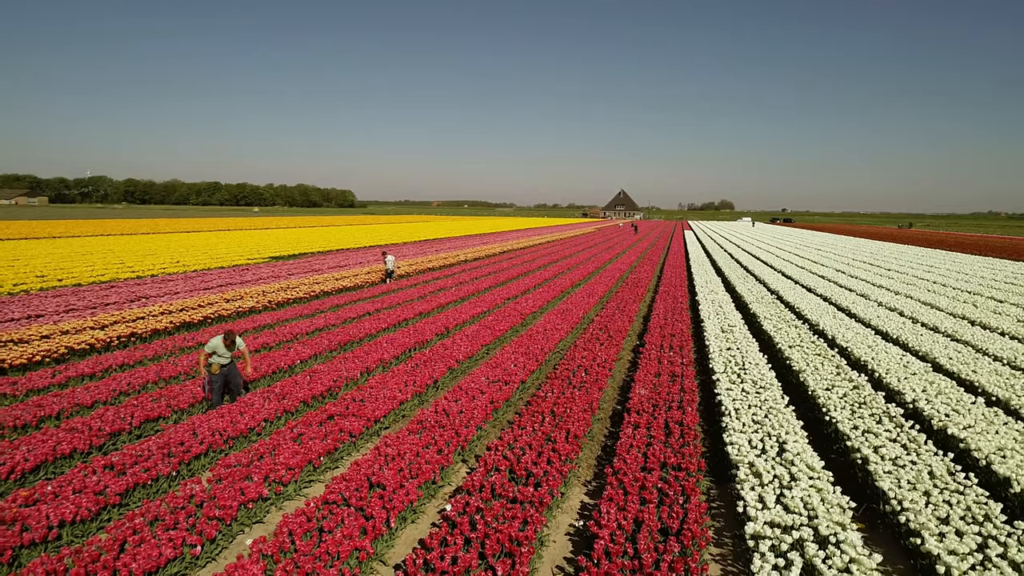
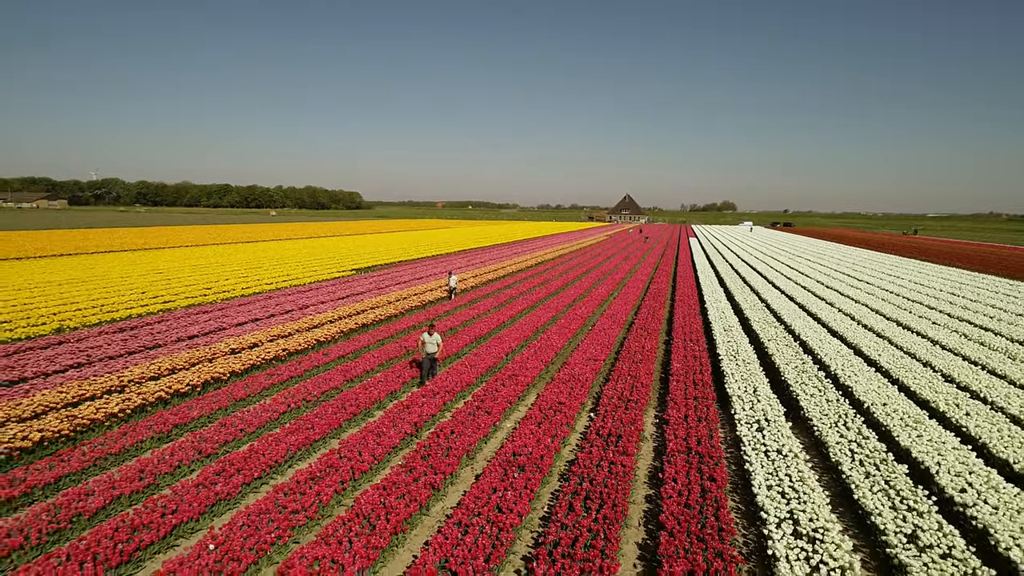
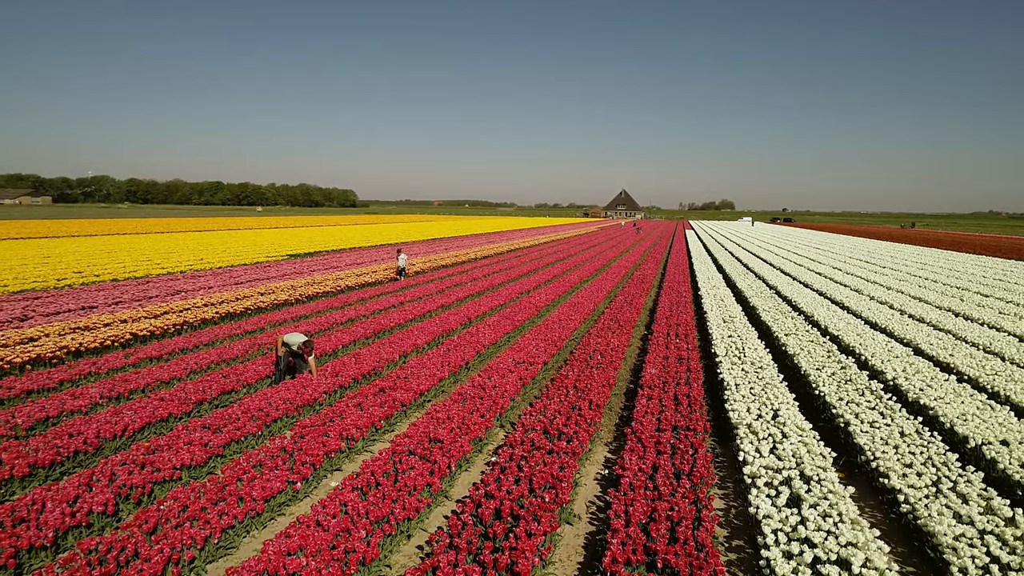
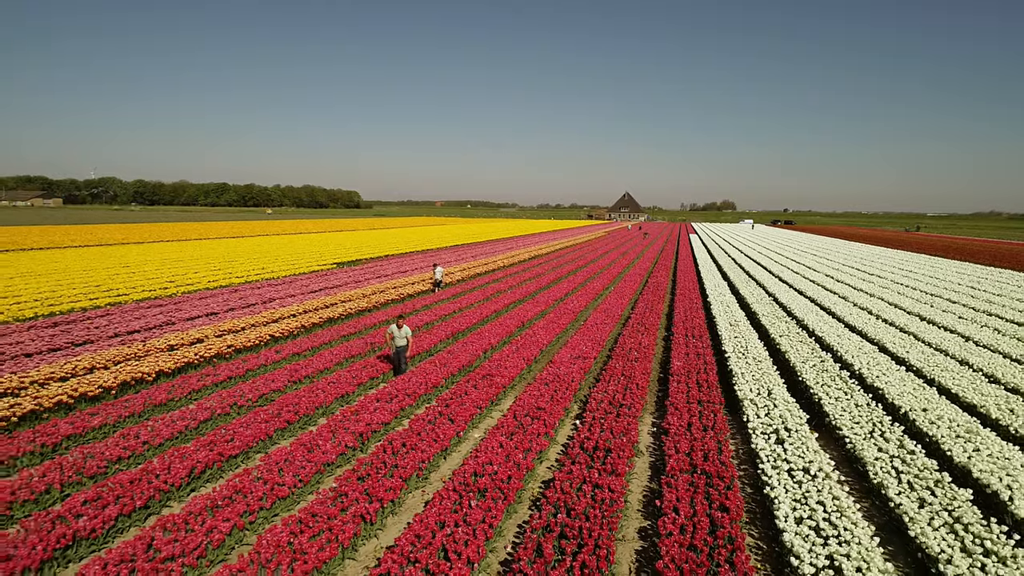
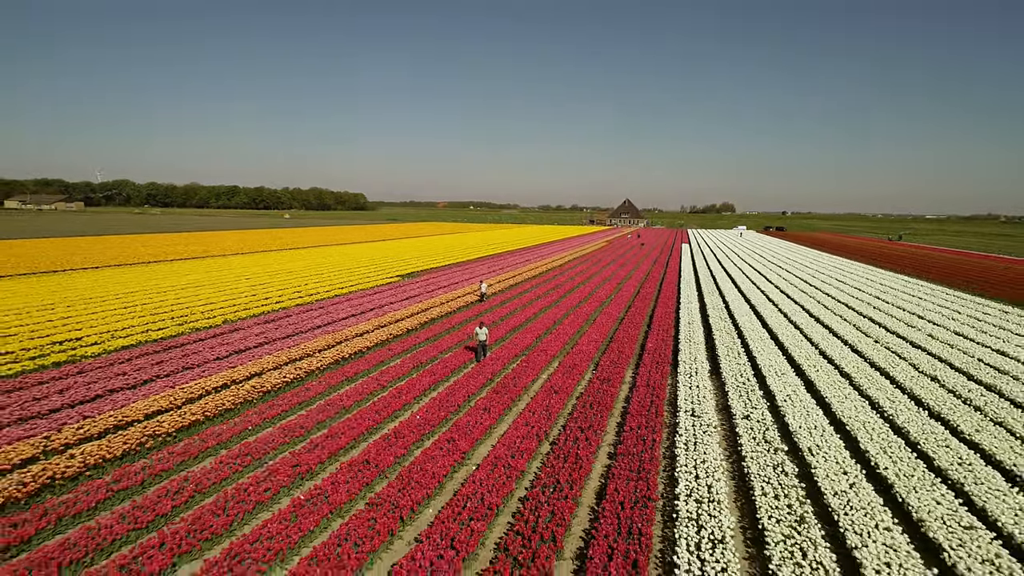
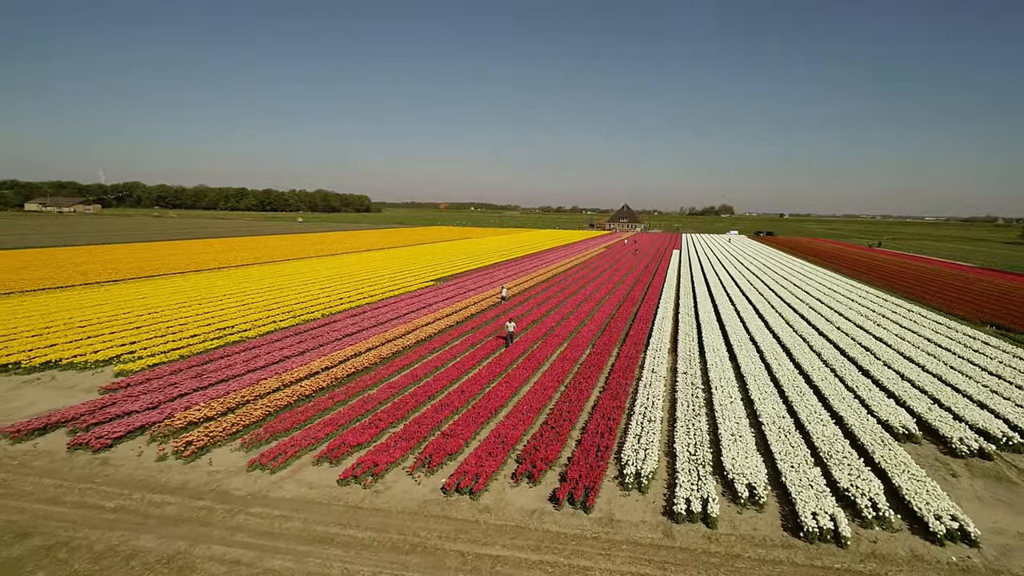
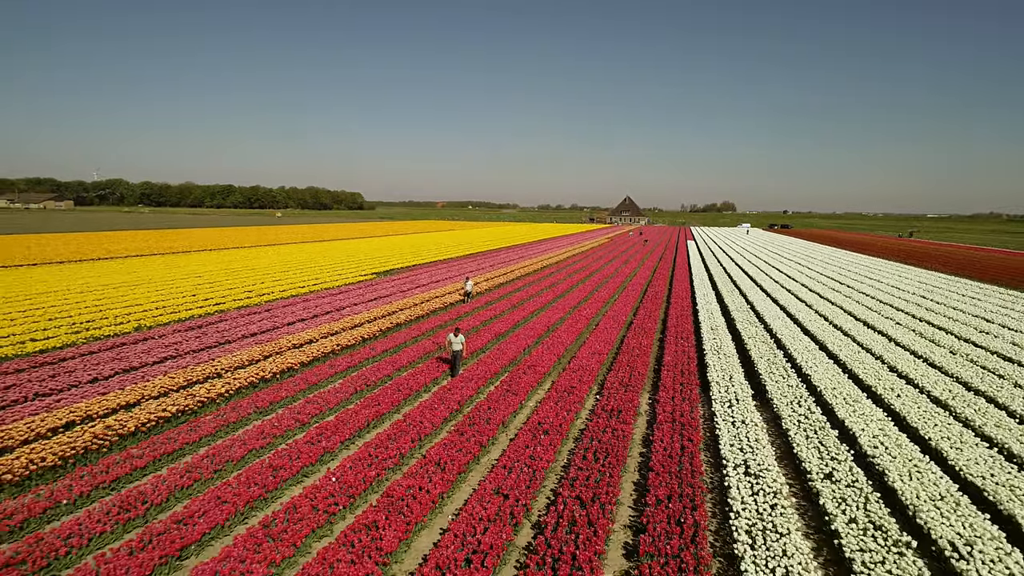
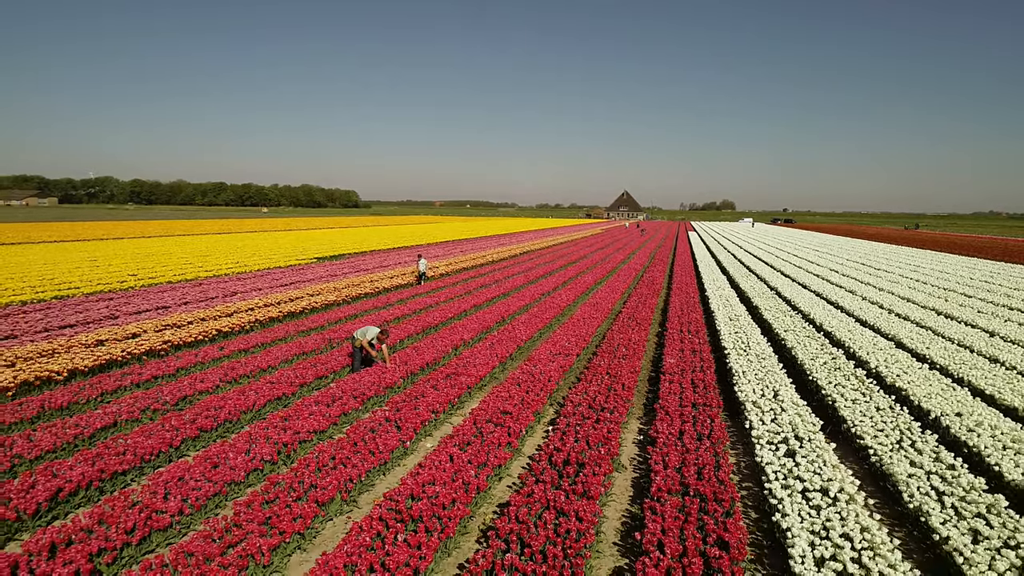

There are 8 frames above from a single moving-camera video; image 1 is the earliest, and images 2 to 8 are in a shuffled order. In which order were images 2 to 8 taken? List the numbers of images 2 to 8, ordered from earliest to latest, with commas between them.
3, 8, 4, 2, 7, 5, 6
